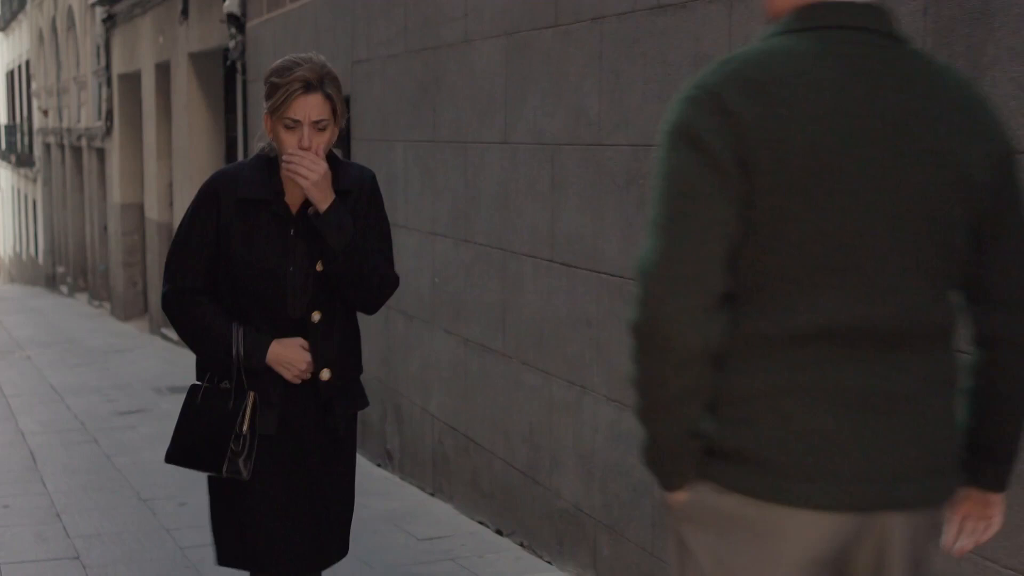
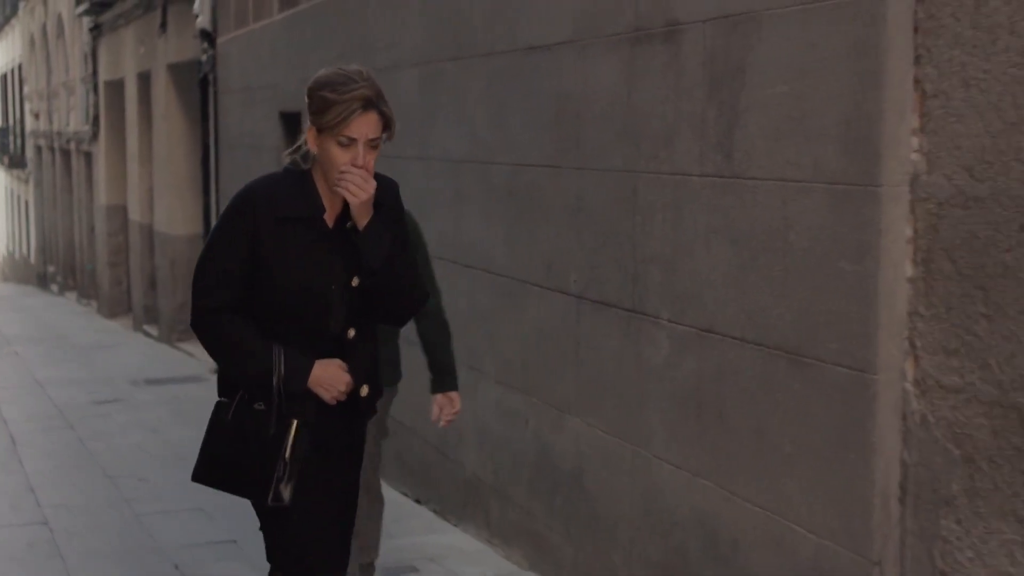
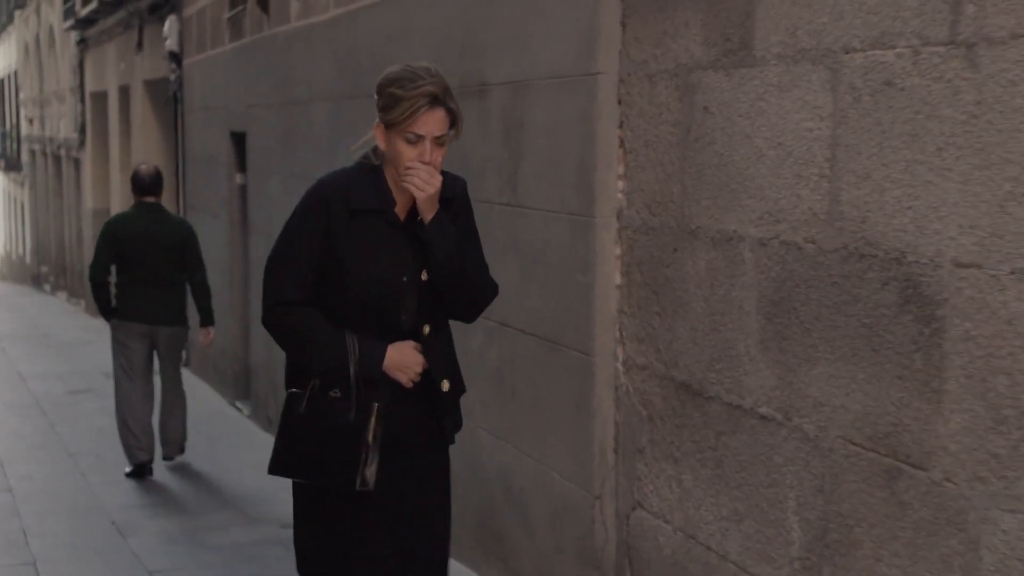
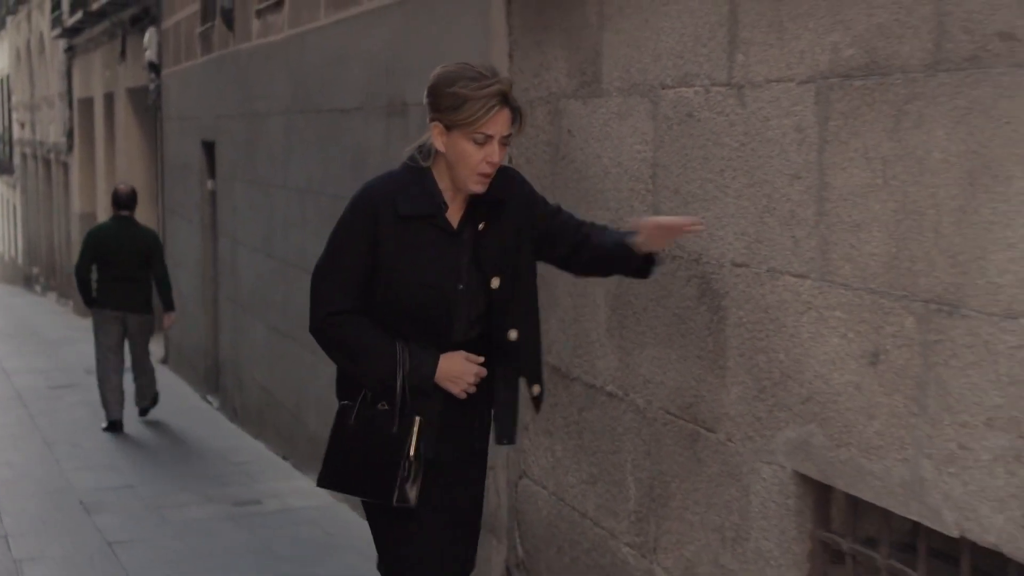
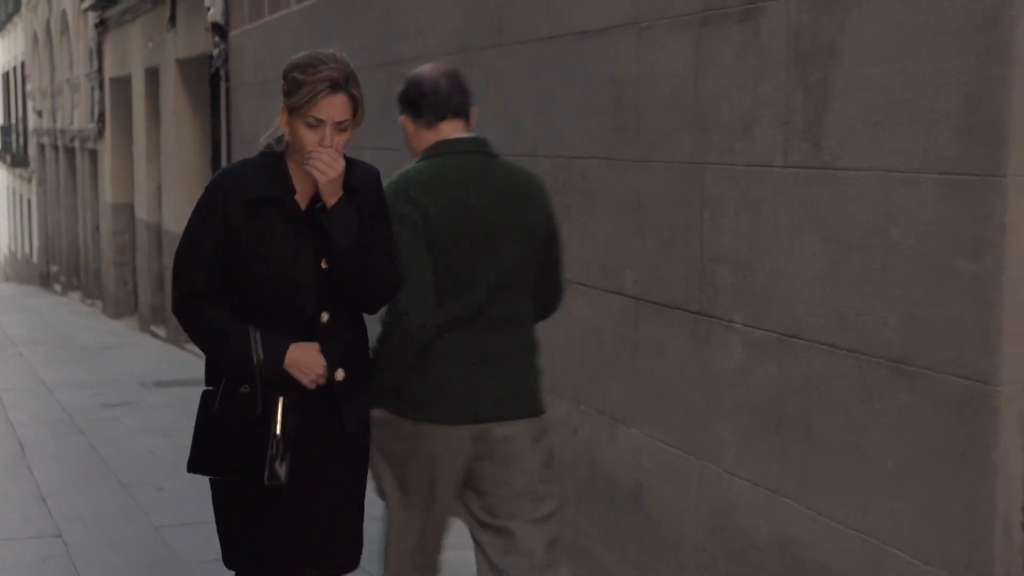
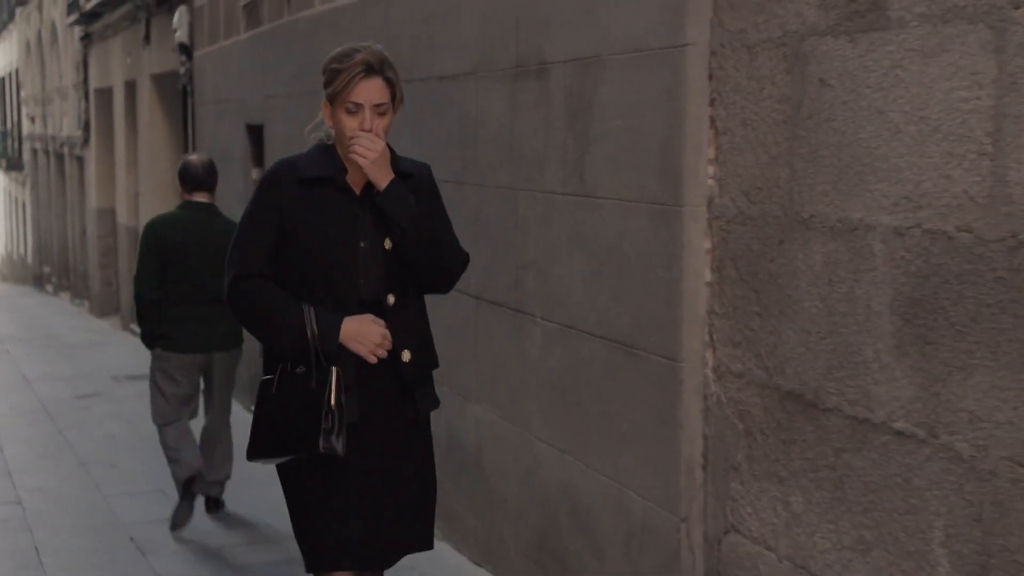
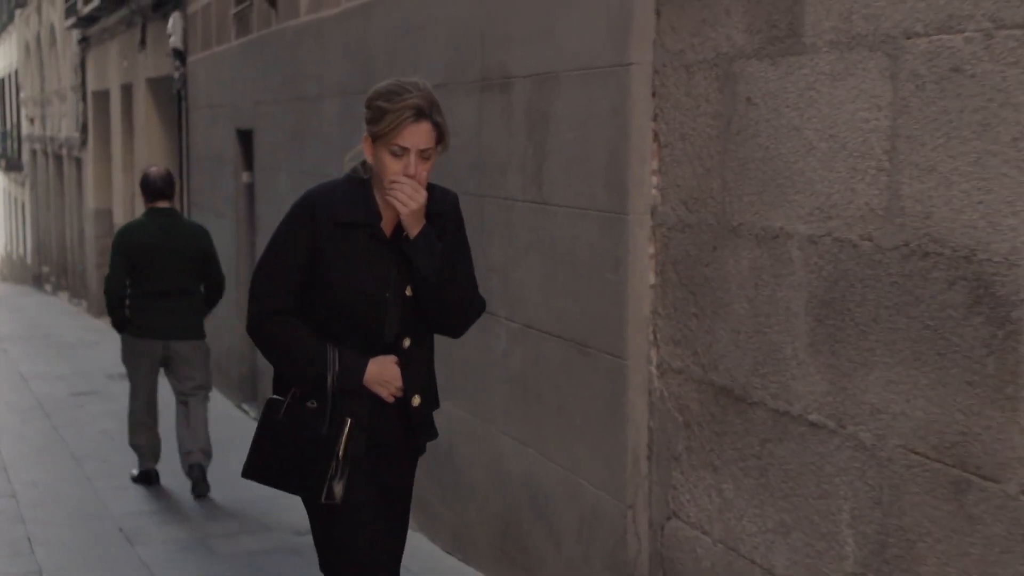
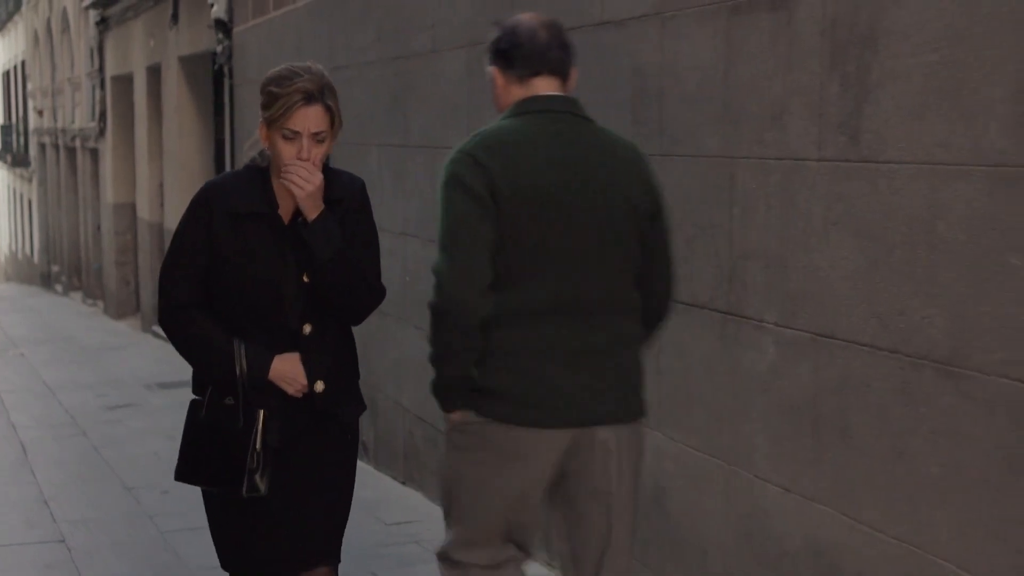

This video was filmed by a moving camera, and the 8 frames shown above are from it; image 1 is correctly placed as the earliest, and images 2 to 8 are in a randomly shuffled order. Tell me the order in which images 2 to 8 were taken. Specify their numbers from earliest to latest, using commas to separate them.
8, 5, 2, 6, 7, 3, 4
